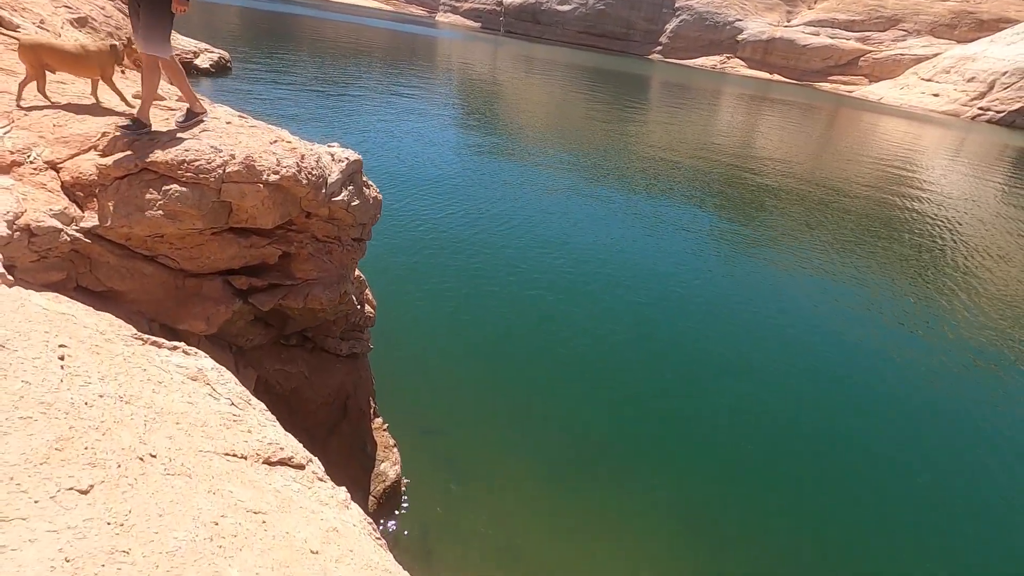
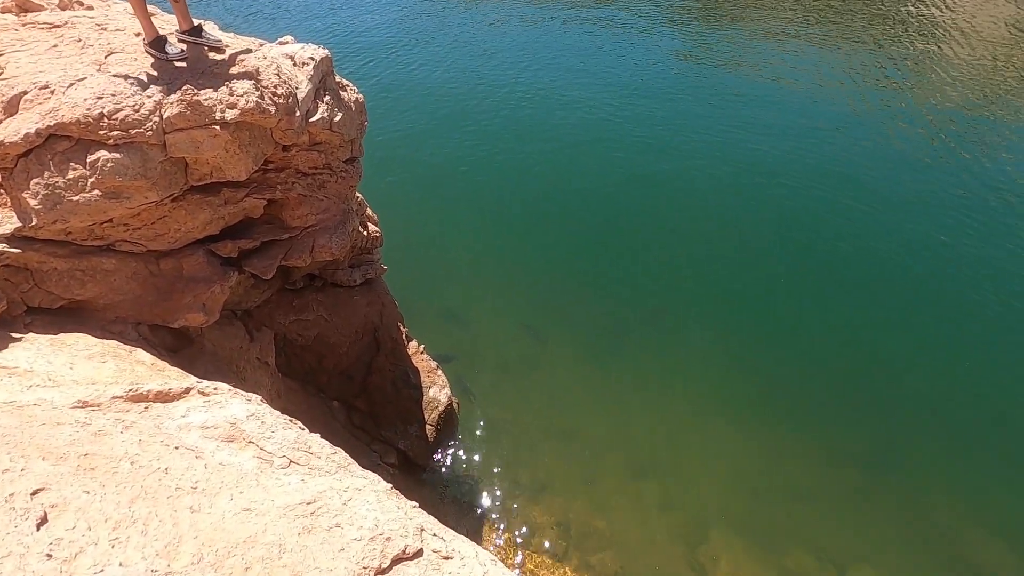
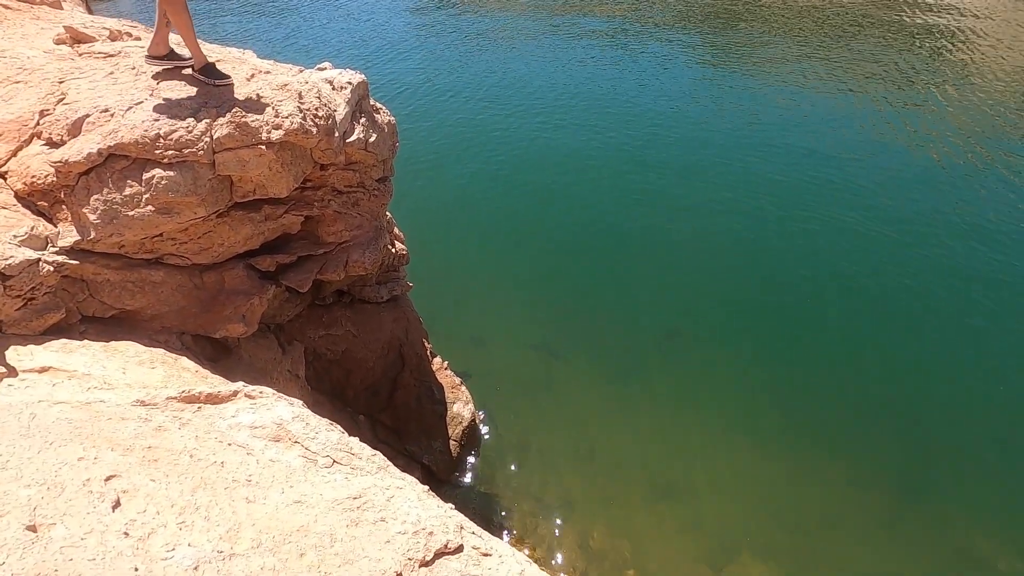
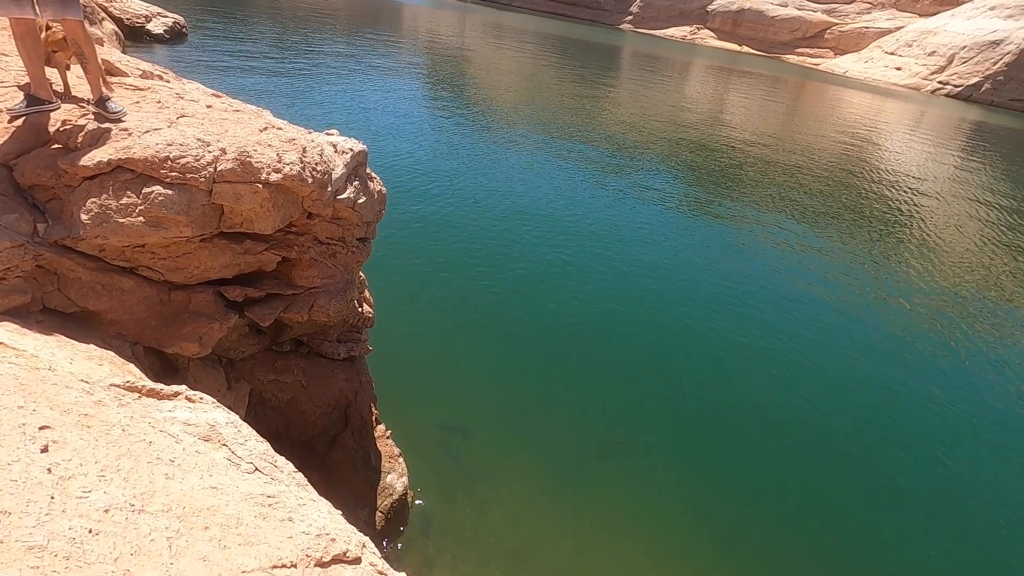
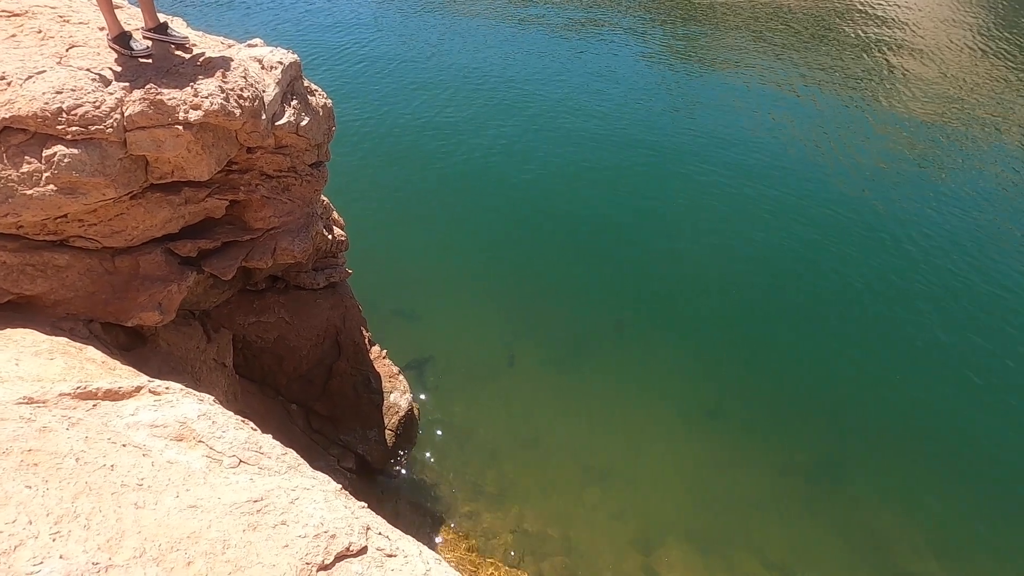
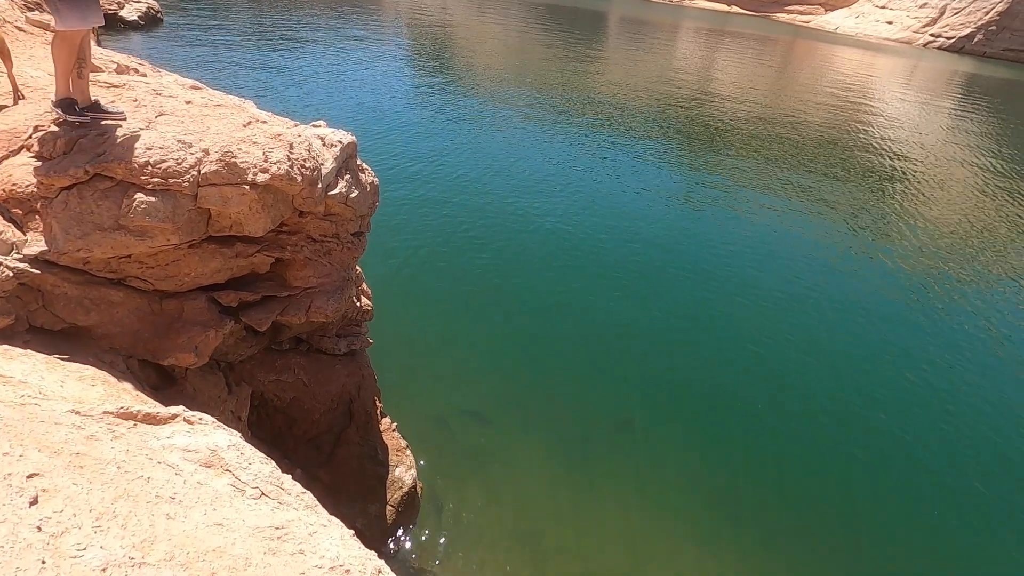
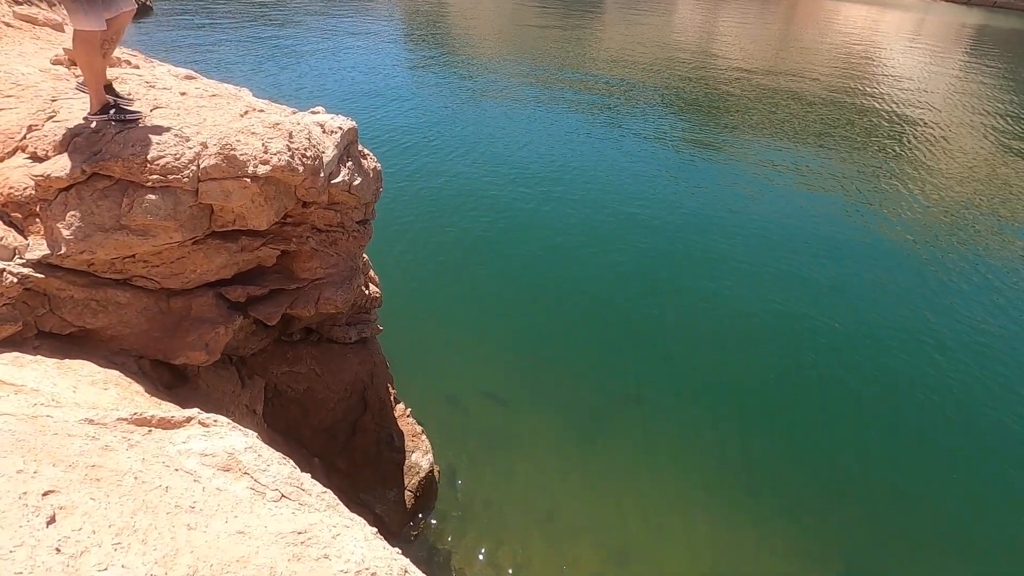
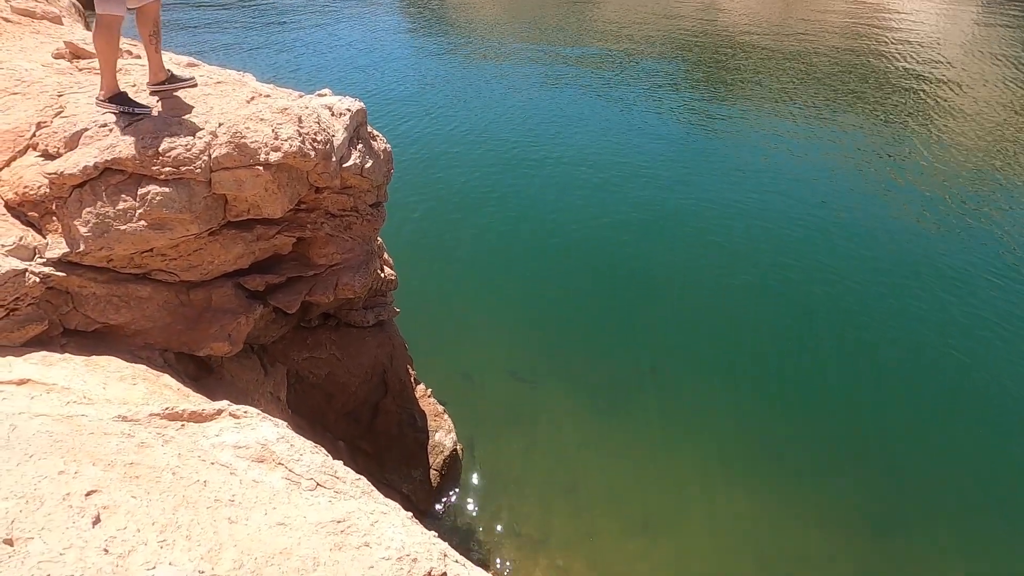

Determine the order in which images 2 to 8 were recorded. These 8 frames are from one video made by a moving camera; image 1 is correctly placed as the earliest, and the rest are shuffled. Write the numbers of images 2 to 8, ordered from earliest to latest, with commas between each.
4, 6, 7, 8, 3, 2, 5
